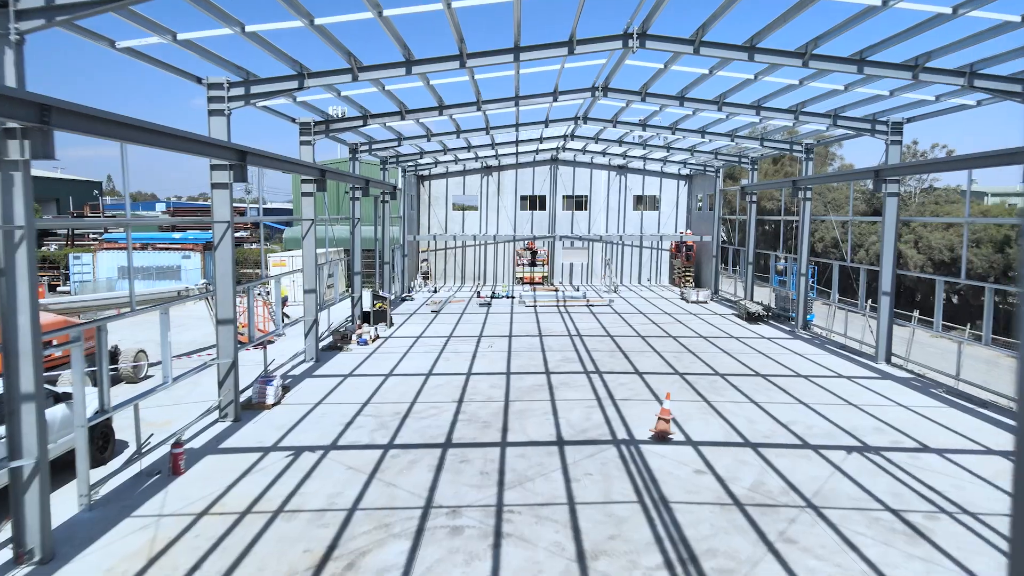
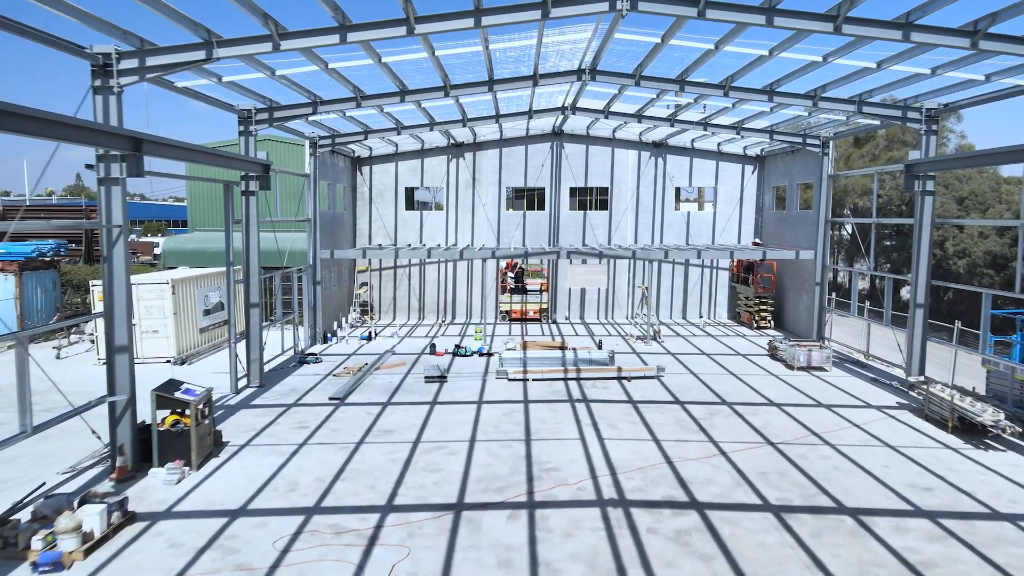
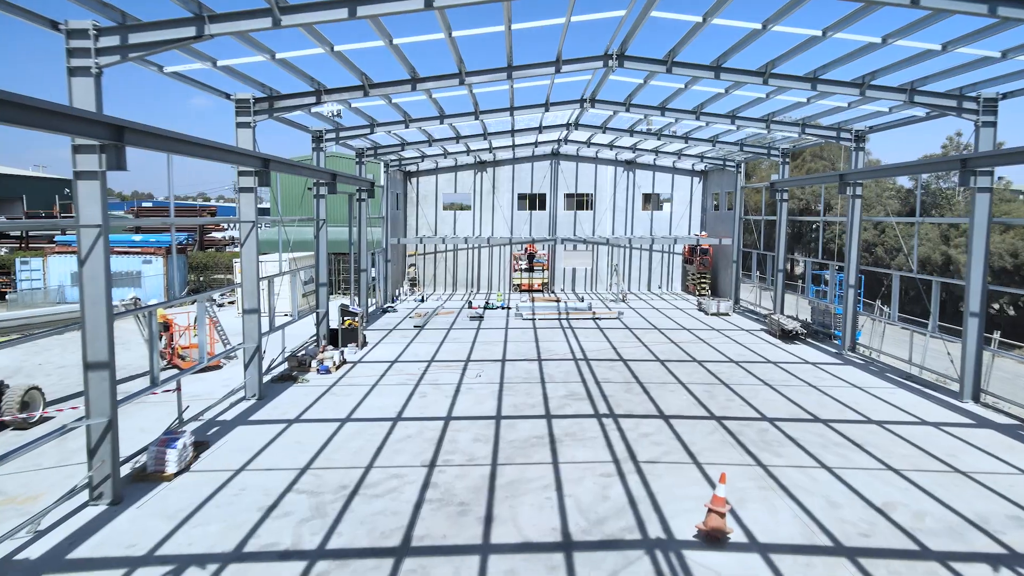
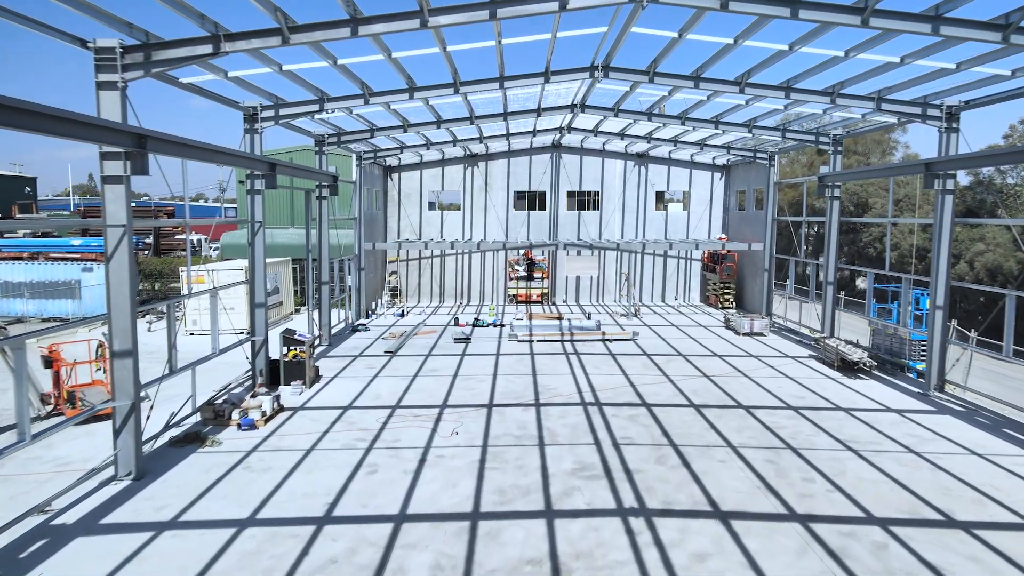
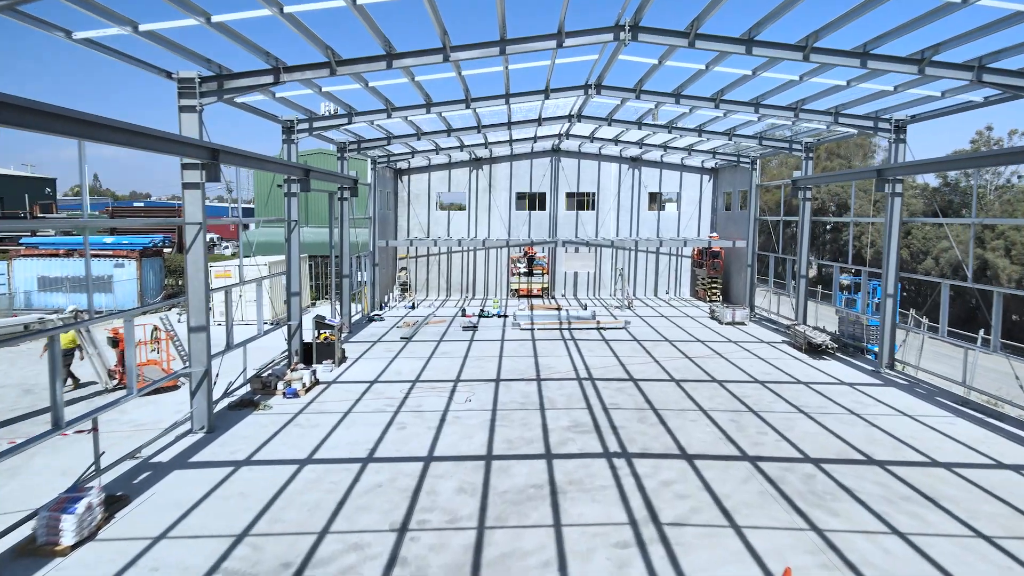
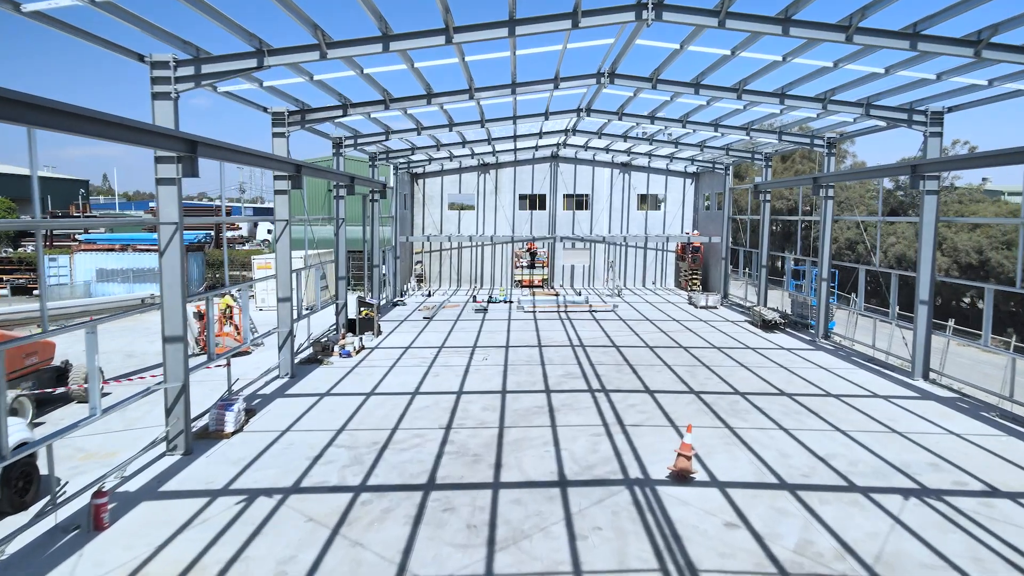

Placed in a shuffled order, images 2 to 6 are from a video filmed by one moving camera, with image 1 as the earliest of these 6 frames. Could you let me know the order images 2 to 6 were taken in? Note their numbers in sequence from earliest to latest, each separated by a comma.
6, 3, 5, 4, 2
